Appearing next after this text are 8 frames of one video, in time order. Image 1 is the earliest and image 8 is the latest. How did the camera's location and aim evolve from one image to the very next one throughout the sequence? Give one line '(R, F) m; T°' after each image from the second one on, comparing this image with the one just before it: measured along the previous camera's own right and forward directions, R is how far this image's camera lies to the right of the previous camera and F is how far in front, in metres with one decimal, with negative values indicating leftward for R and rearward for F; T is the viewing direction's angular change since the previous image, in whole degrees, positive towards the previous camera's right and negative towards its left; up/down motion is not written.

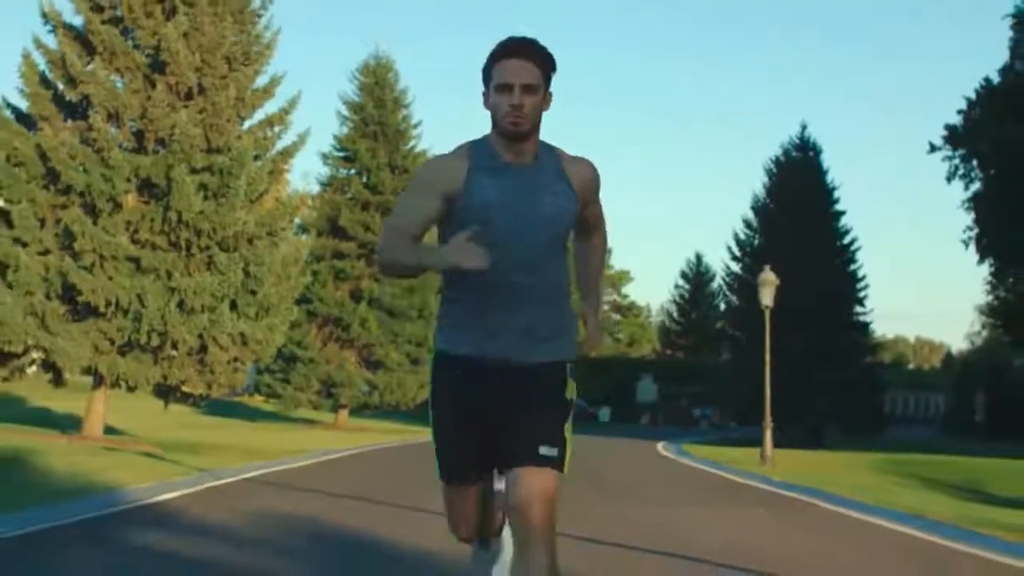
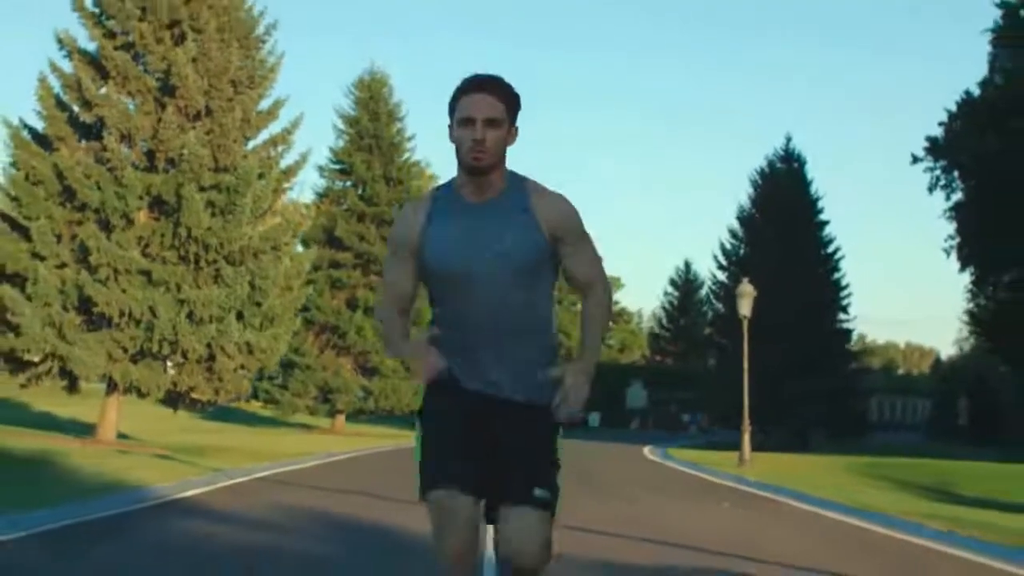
(0.0, -1.5) m; 0°
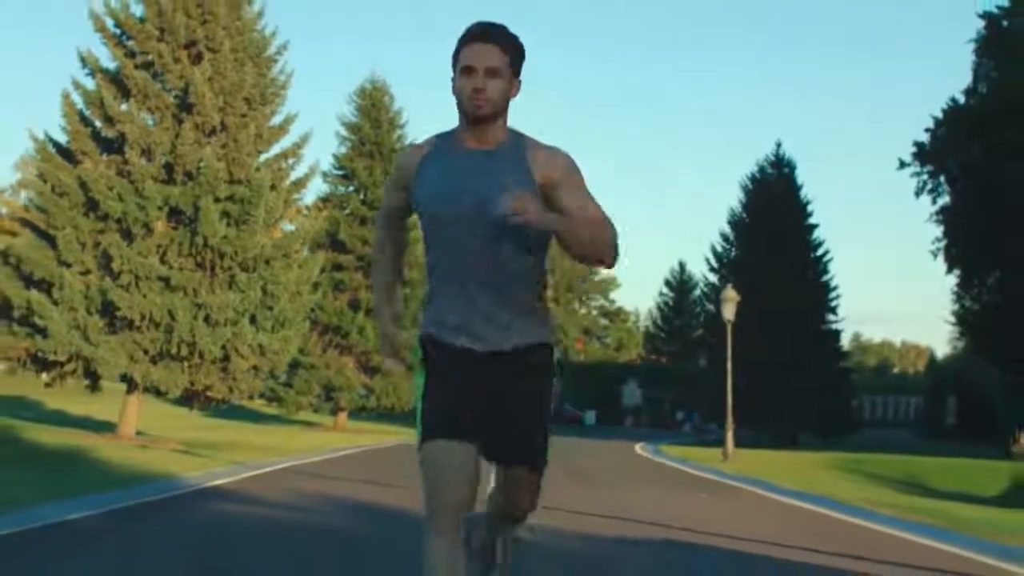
(0.0, -1.8) m; 0°
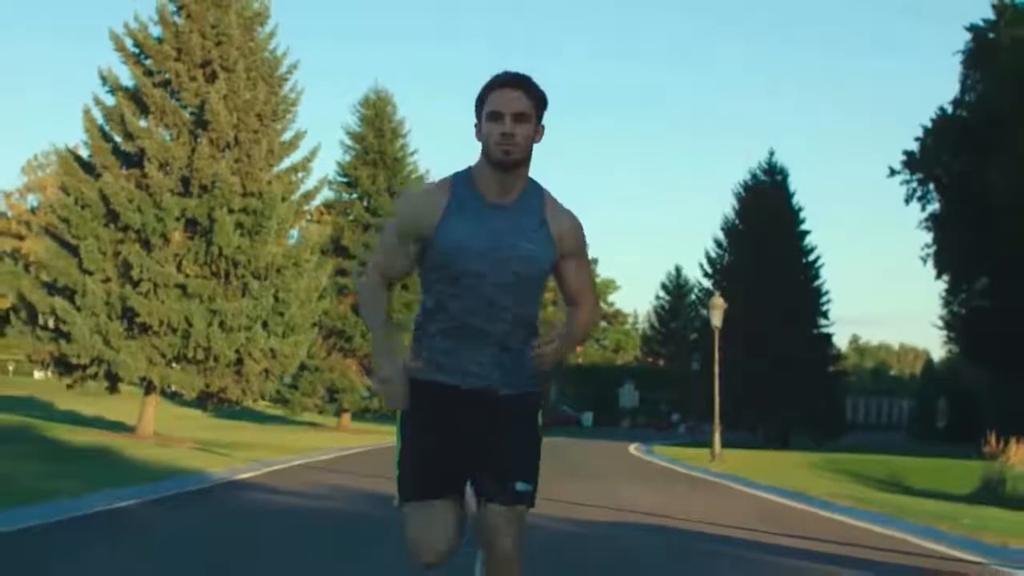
(0.0, -1.6) m; 0°
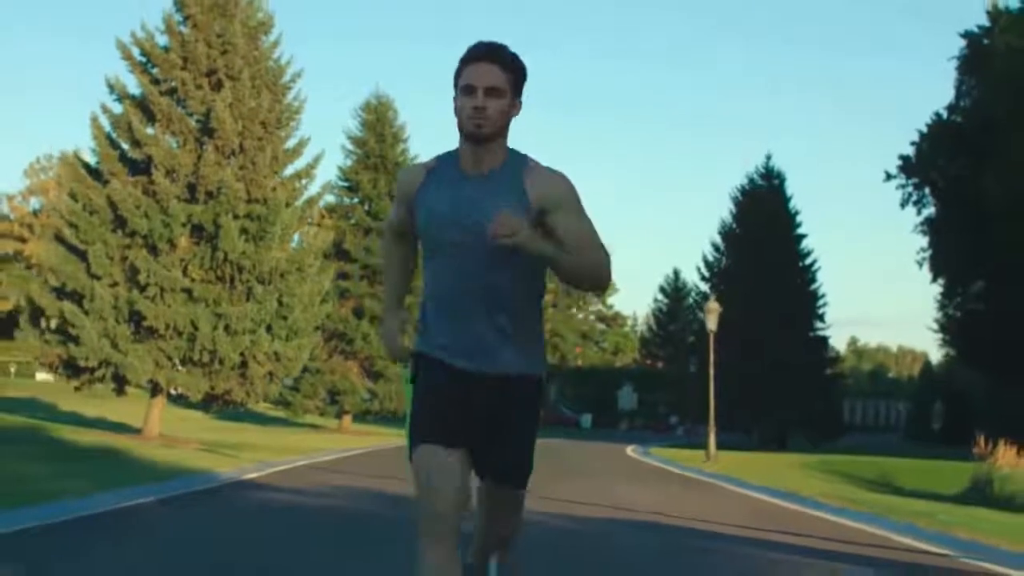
(0.0, -0.6) m; 0°
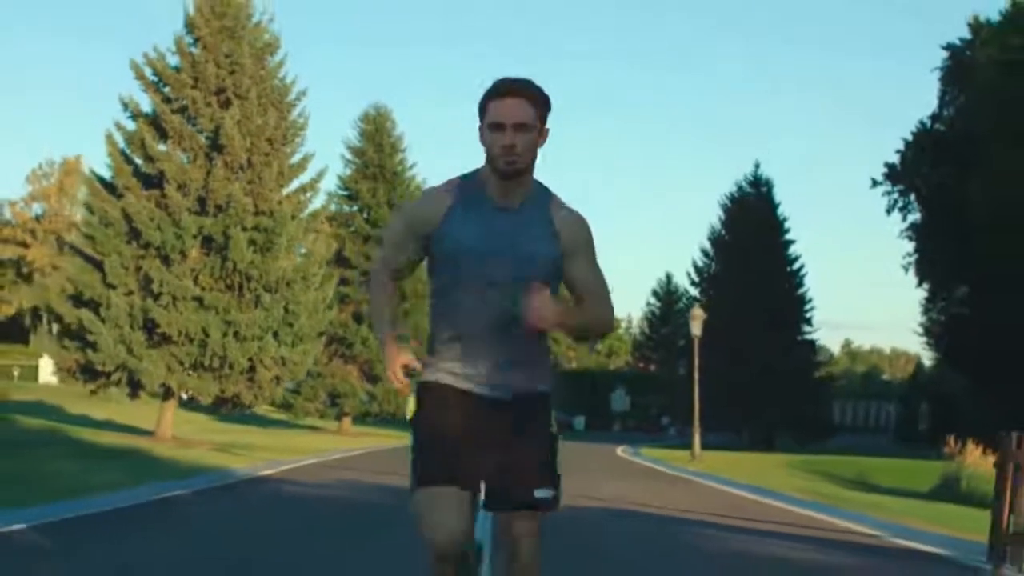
(0.0, -1.7) m; 0°
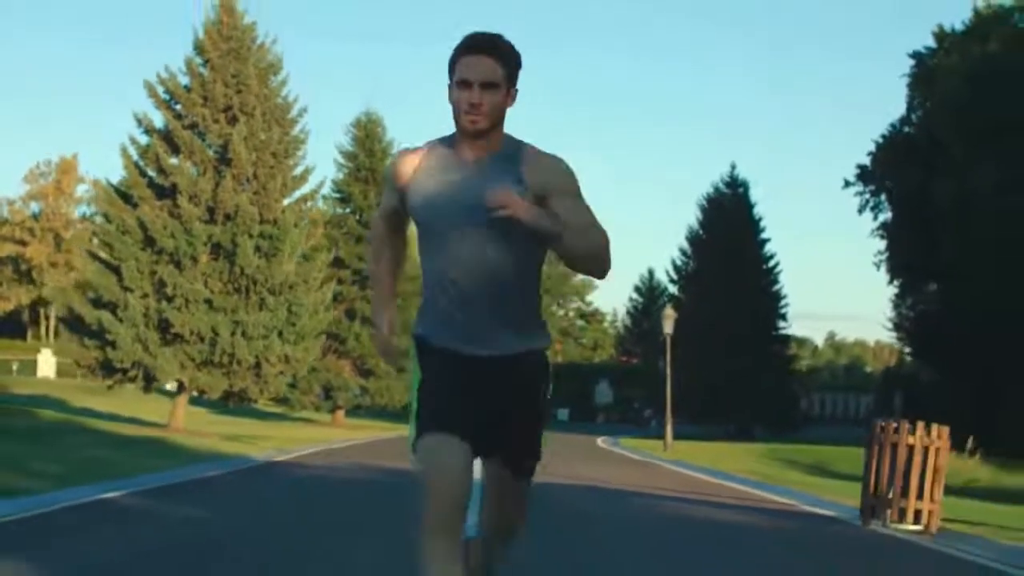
(0.0, -2.8) m; +1°
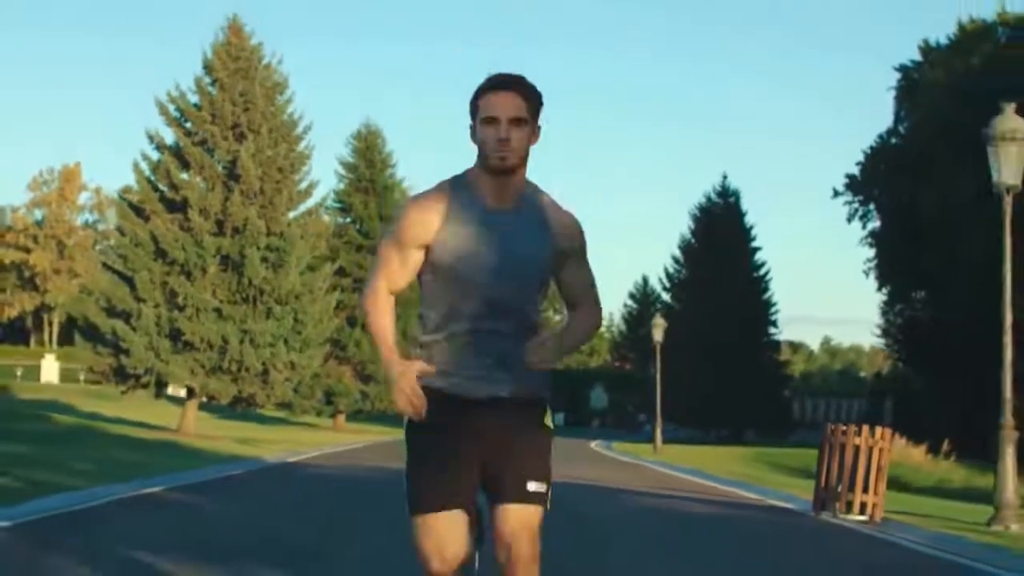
(0.0, -1.6) m; 0°
